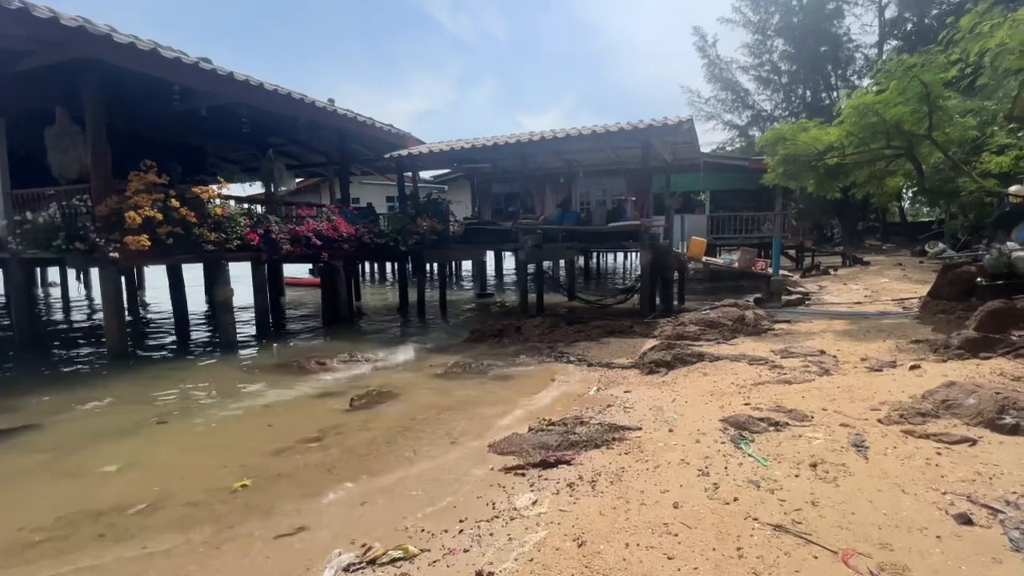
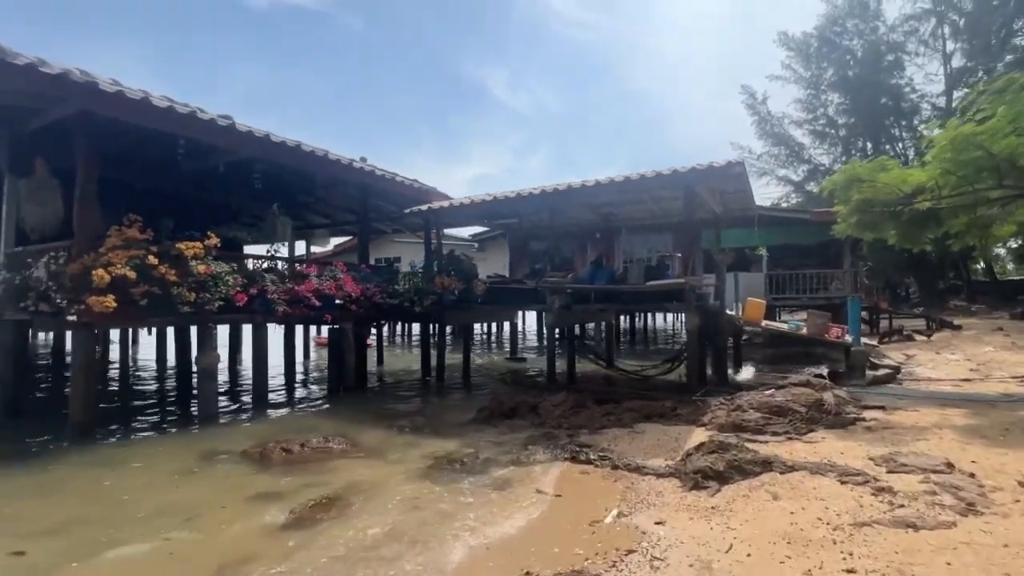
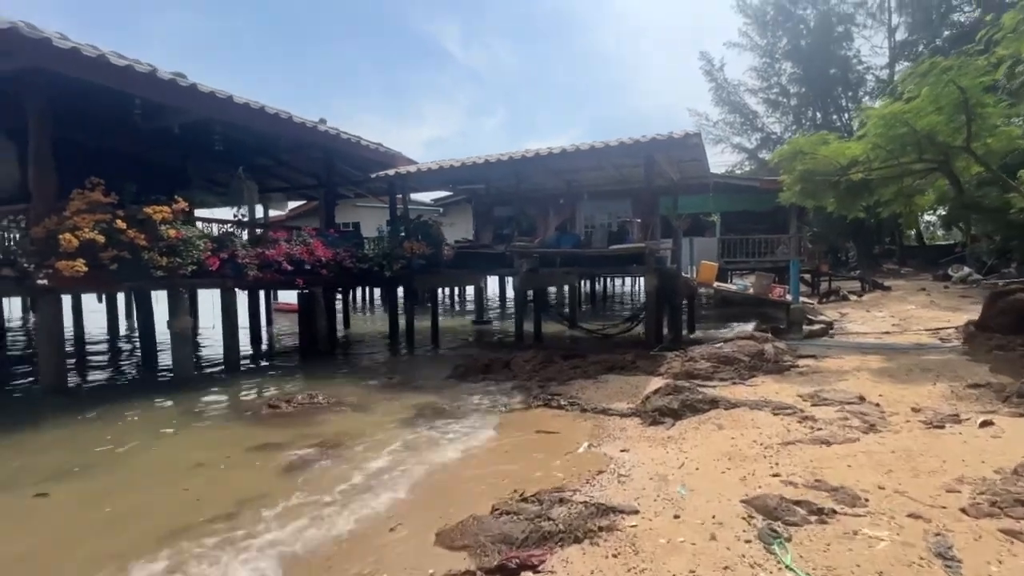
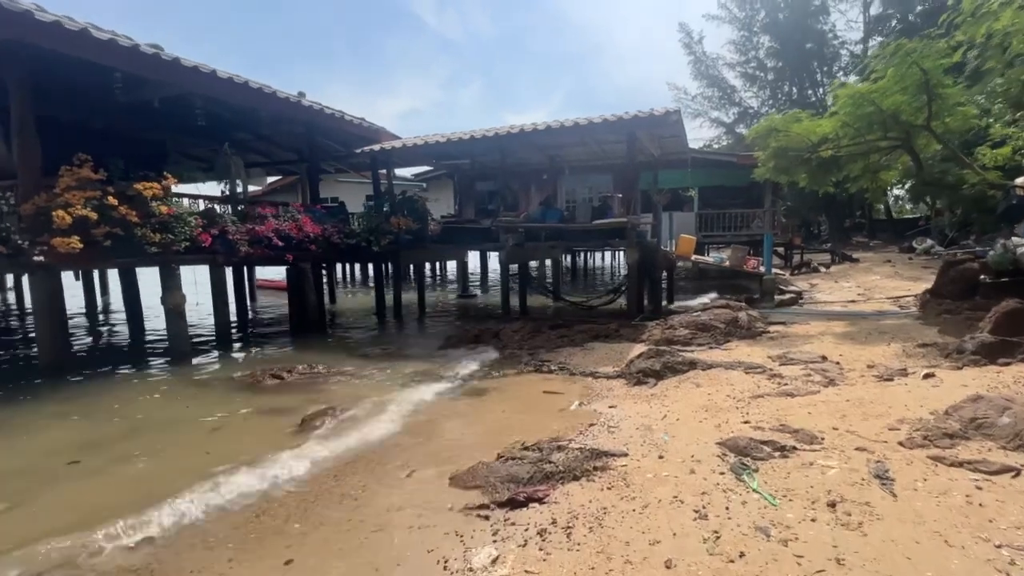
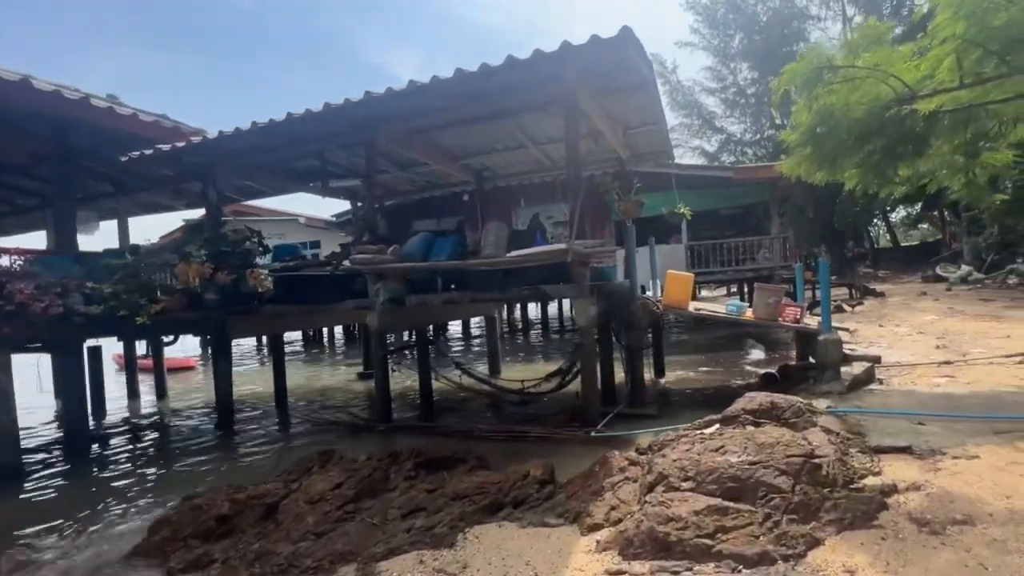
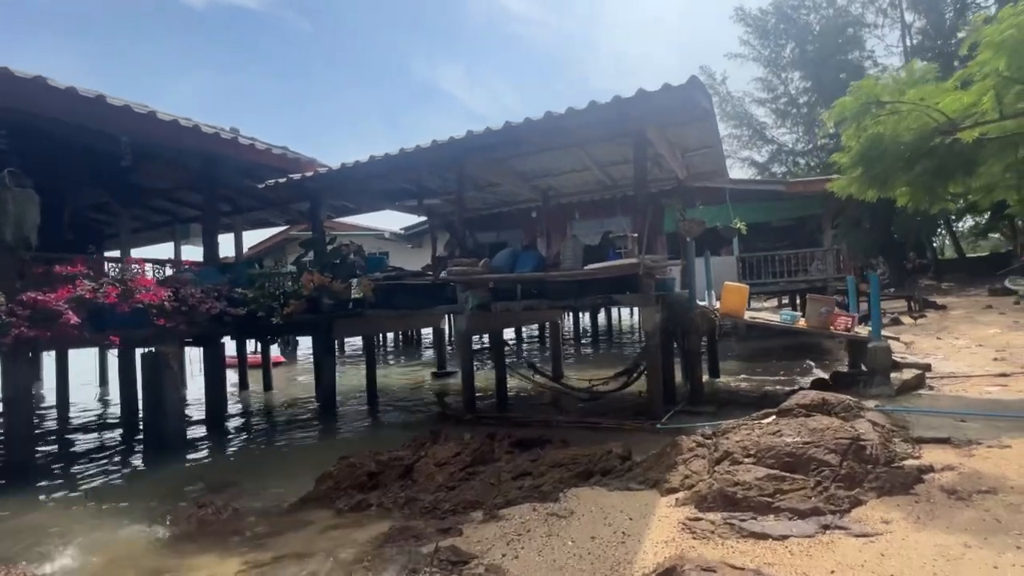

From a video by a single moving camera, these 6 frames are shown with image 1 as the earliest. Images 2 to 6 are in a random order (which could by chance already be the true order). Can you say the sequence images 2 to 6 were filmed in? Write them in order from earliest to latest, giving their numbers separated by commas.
4, 3, 2, 6, 5
